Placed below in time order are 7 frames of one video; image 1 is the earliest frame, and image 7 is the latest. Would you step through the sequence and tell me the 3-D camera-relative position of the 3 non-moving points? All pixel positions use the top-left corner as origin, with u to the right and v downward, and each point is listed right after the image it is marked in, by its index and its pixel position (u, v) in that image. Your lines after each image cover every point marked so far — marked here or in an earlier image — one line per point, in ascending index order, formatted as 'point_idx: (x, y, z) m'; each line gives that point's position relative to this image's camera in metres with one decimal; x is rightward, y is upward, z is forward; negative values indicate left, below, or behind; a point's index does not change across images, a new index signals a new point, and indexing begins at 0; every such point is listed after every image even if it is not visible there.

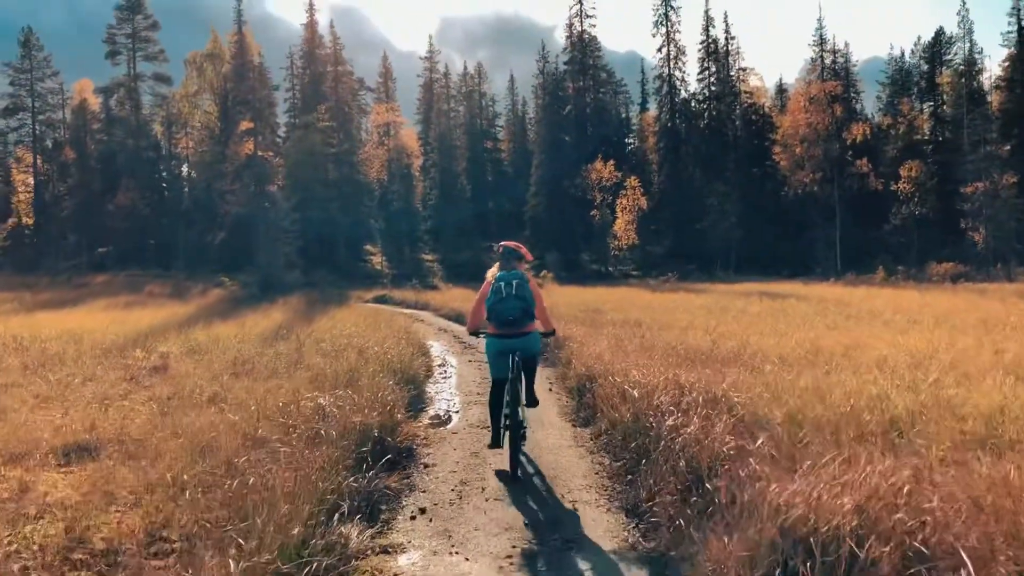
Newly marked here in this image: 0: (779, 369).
0: (+2.9, -0.9, +10.3) m
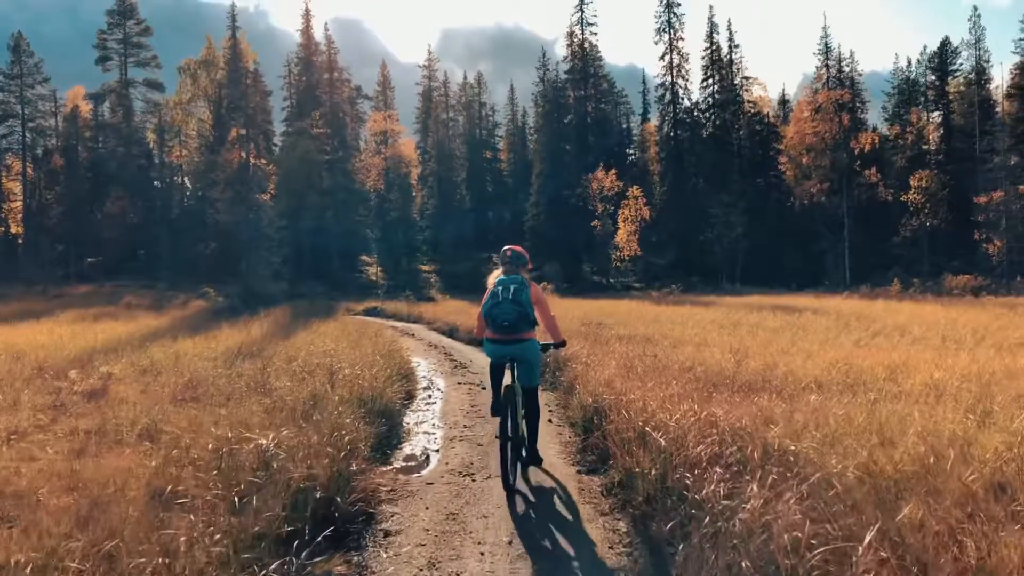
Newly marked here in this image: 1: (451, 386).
0: (+2.9, -1.0, +8.7) m
1: (-0.8, -1.3, +12.1) m
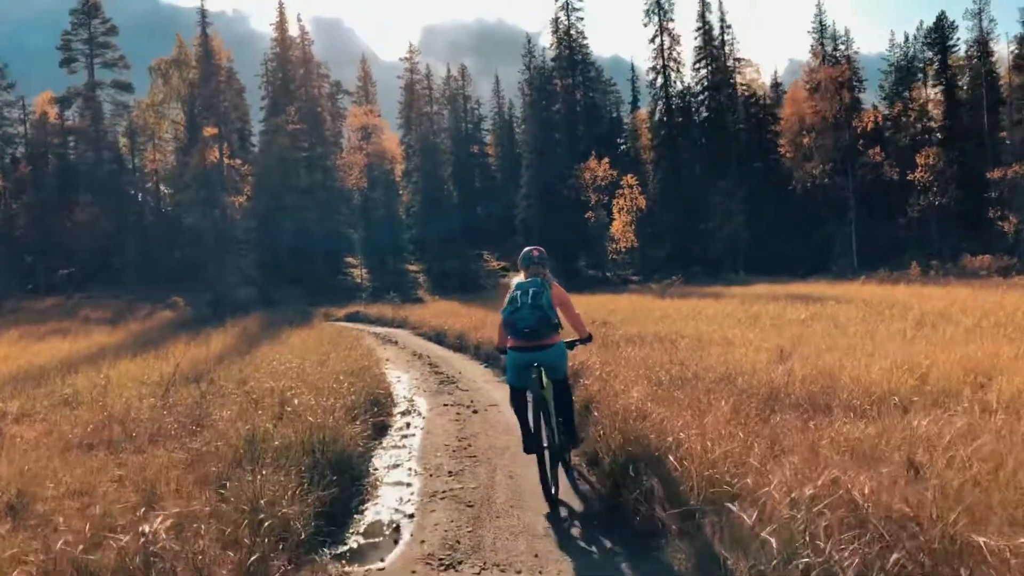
0: (+2.9, -0.9, +6.5) m
1: (-0.8, -1.3, +9.9) m
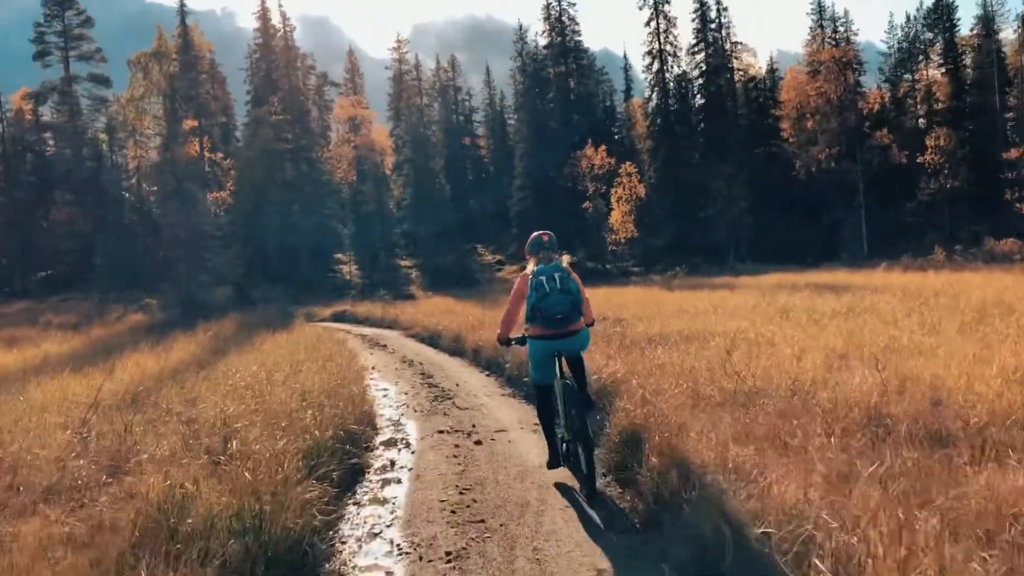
0: (+3.0, -0.8, +4.4) m
1: (-0.7, -1.3, +7.8) m
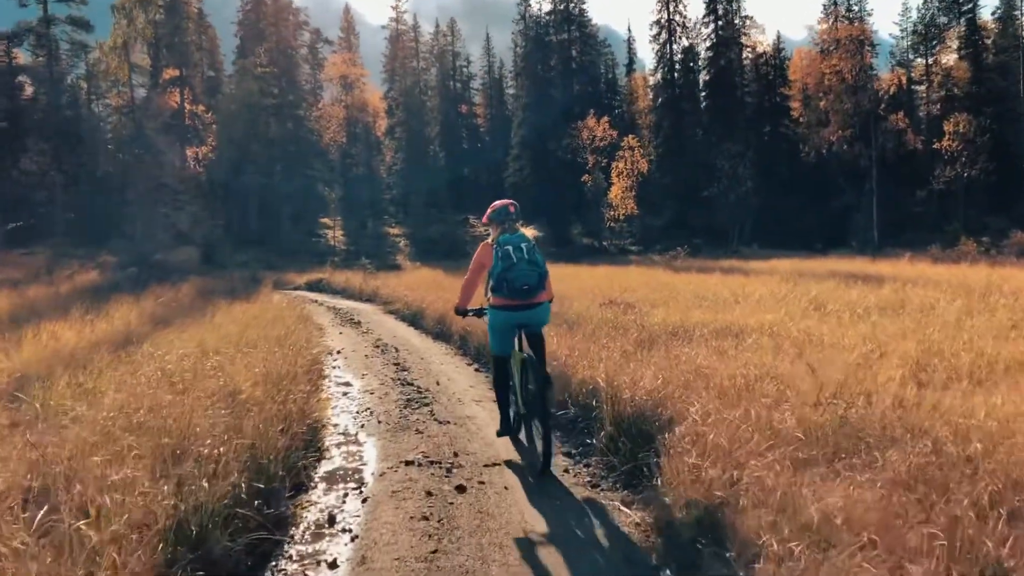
0: (+3.0, -0.9, +2.1) m
1: (-0.7, -1.1, +5.4) m
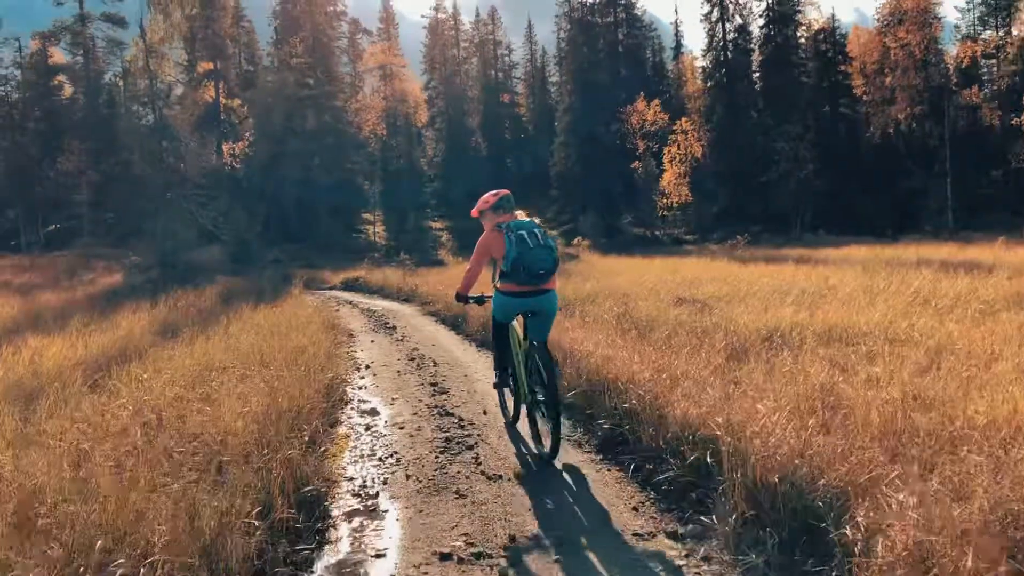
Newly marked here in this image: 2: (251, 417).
0: (+3.2, -1.0, +0.1) m
1: (-0.3, -1.2, +3.6) m
2: (-1.6, -0.8, +6.0) m
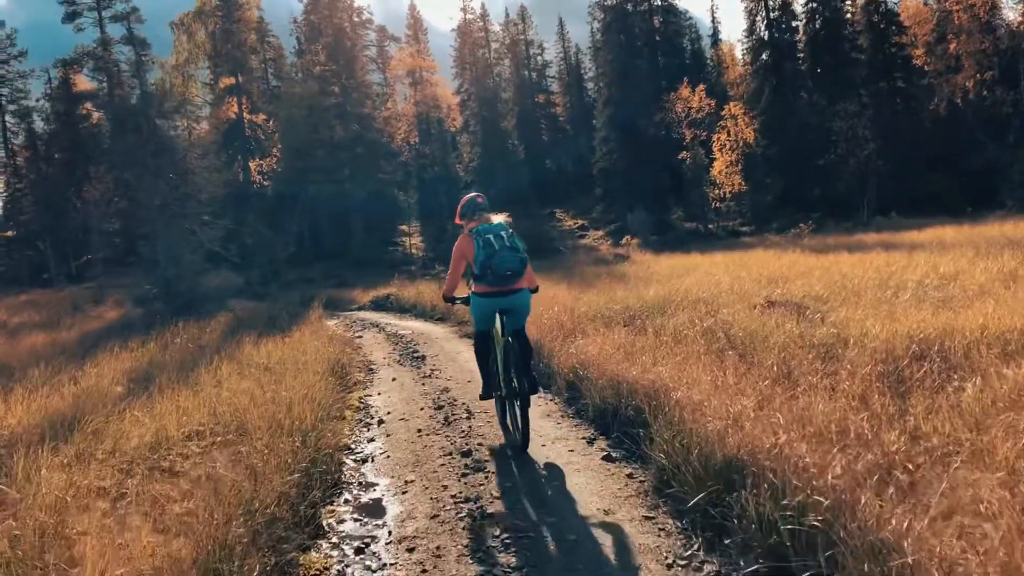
0: (+3.2, -0.9, -2.6) m
1: (-0.2, -1.3, +1.1) m
2: (-1.3, -1.0, +3.6) m
